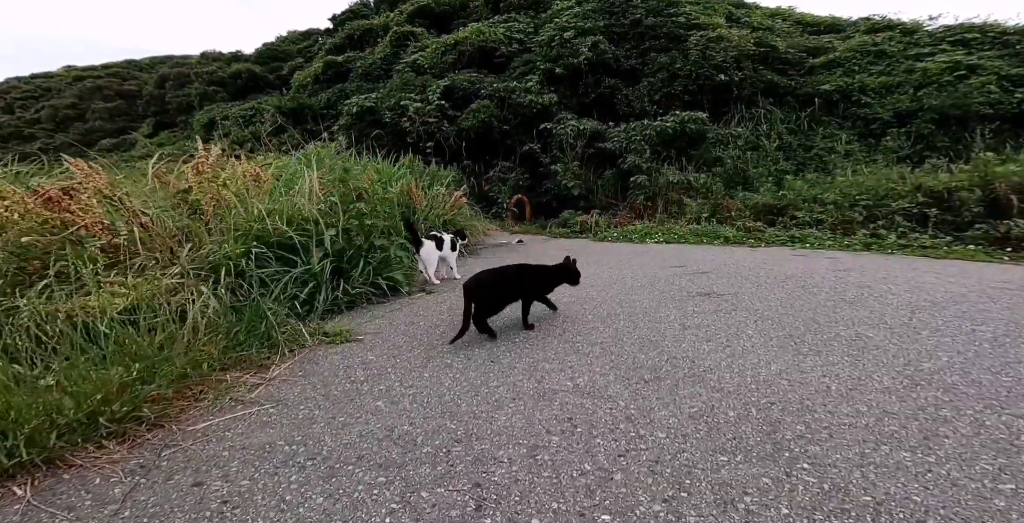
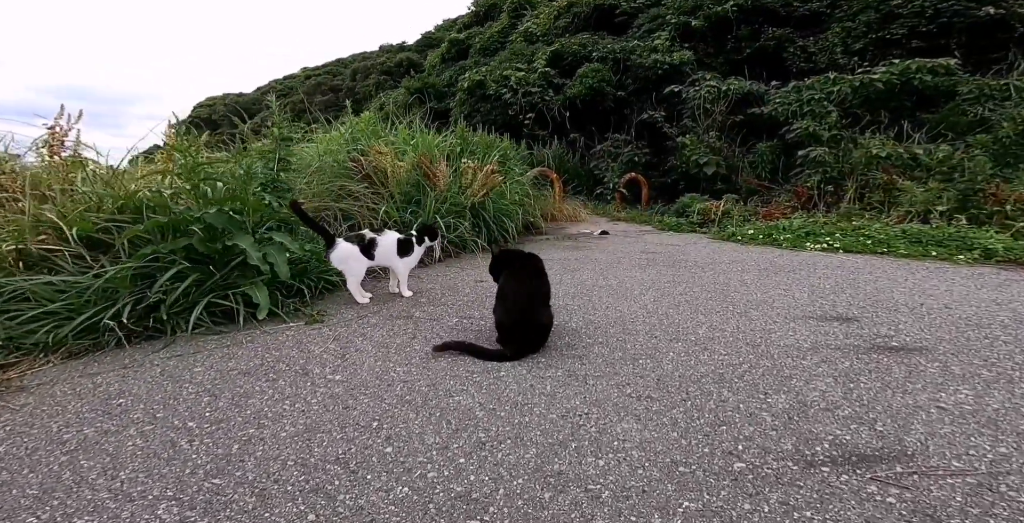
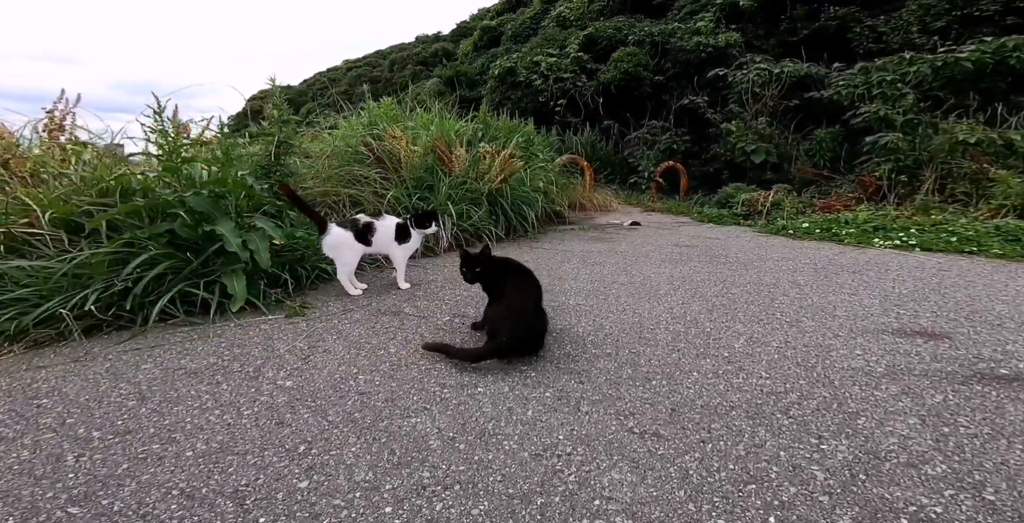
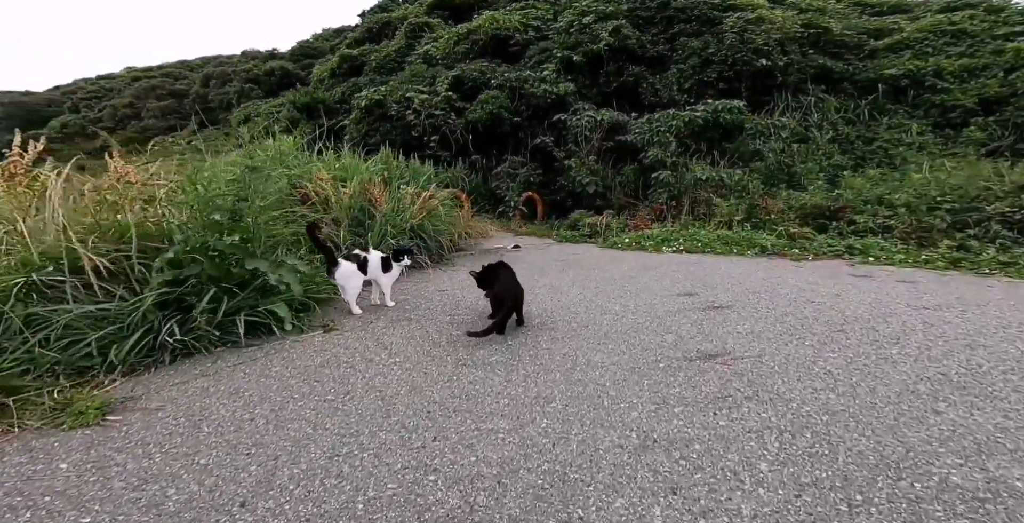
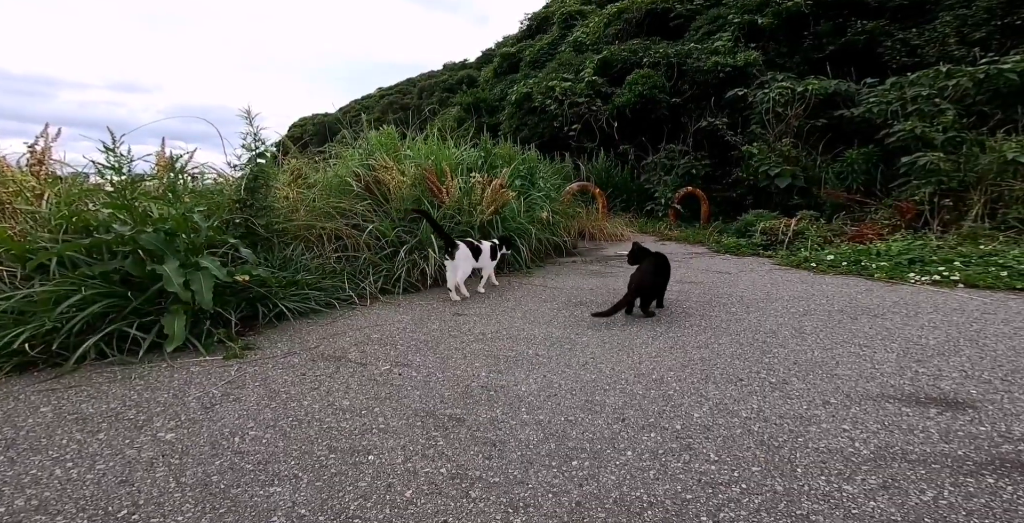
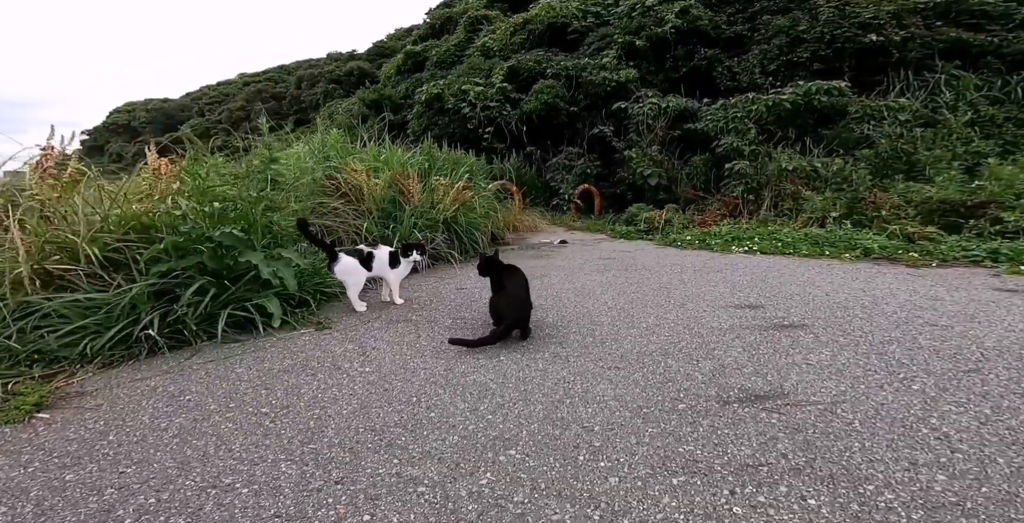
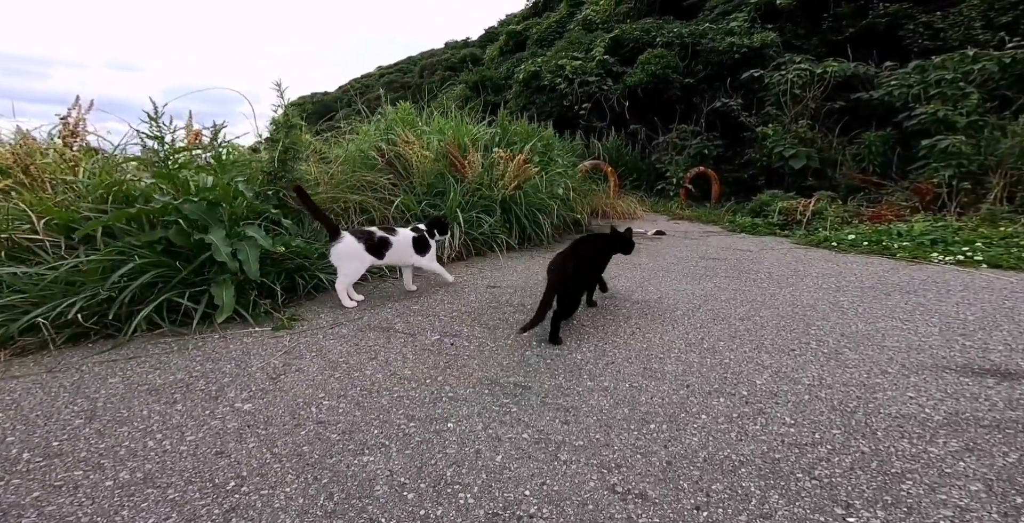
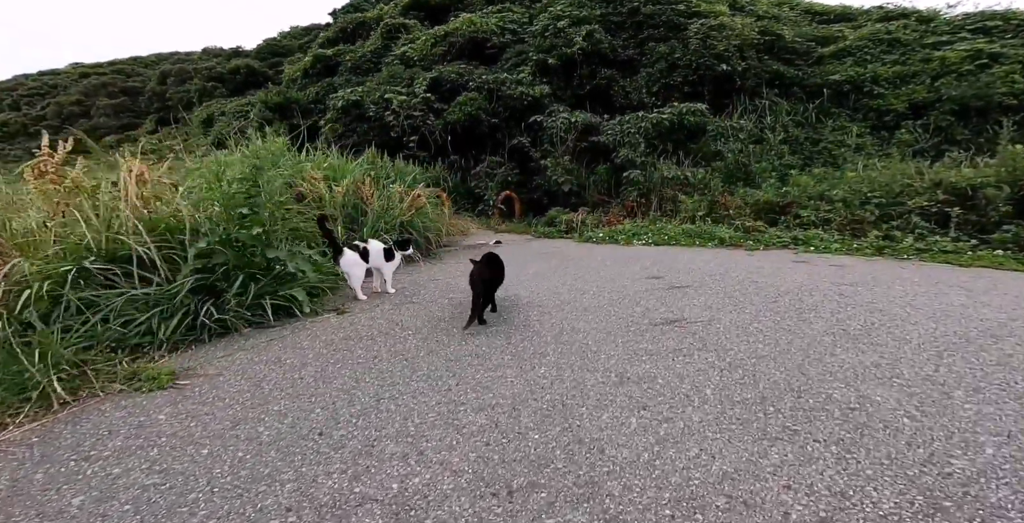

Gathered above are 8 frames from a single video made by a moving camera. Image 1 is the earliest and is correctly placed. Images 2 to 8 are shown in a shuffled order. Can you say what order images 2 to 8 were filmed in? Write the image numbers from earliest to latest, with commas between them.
8, 4, 6, 2, 3, 7, 5
